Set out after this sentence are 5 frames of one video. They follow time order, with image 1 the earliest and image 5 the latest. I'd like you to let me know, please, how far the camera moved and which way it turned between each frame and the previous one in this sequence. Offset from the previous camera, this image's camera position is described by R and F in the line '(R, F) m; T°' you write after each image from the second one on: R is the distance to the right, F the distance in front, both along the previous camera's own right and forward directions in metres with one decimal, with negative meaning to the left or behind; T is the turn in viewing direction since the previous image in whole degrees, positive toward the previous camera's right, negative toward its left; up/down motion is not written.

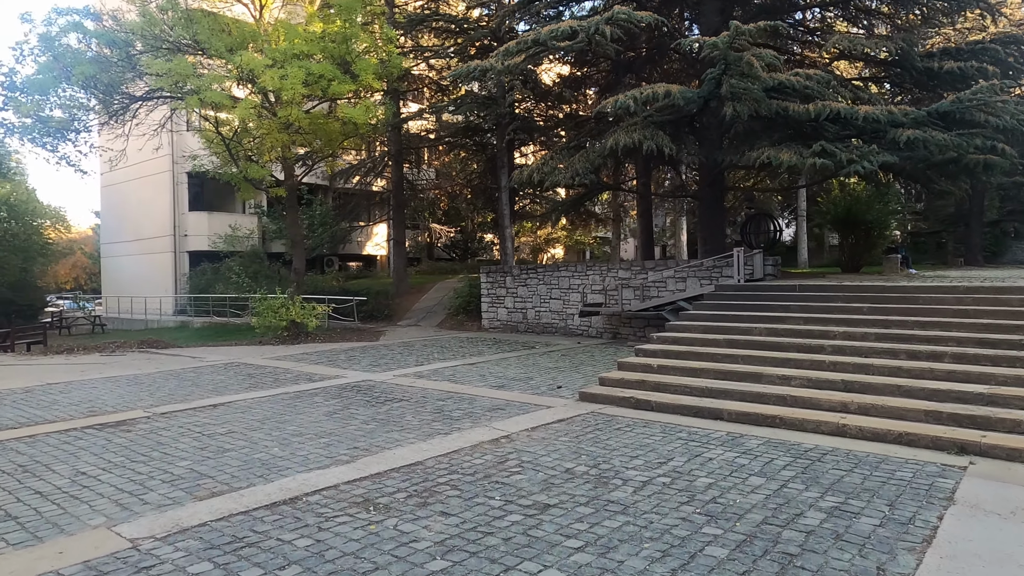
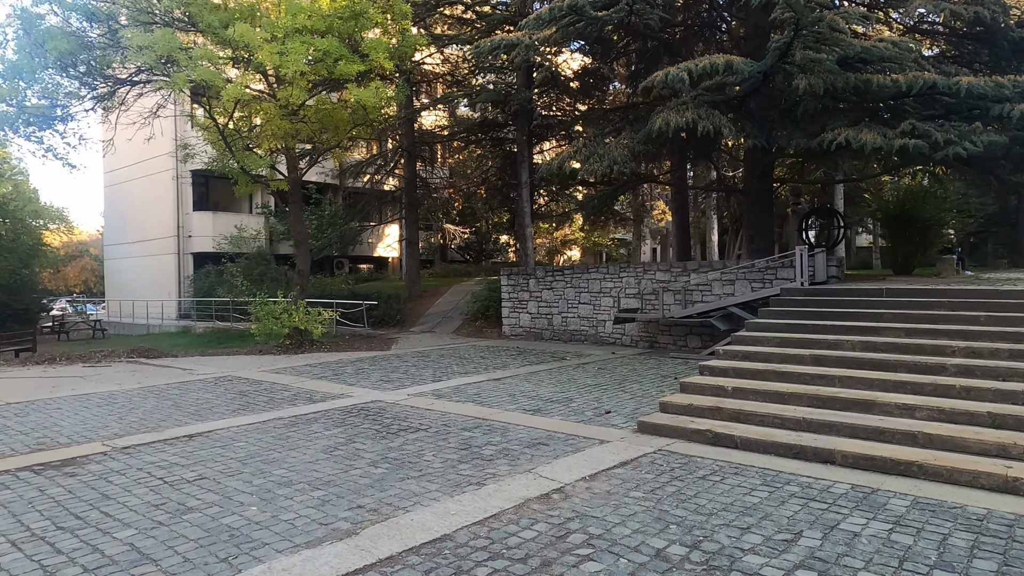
(-0.3, +1.6) m; -1°
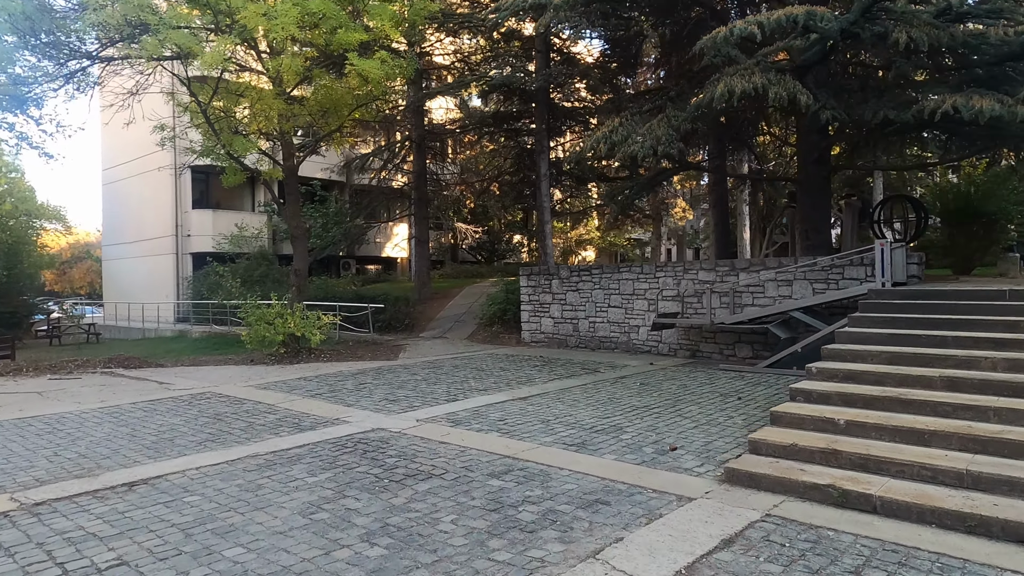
(-0.3, +1.7) m; -1°
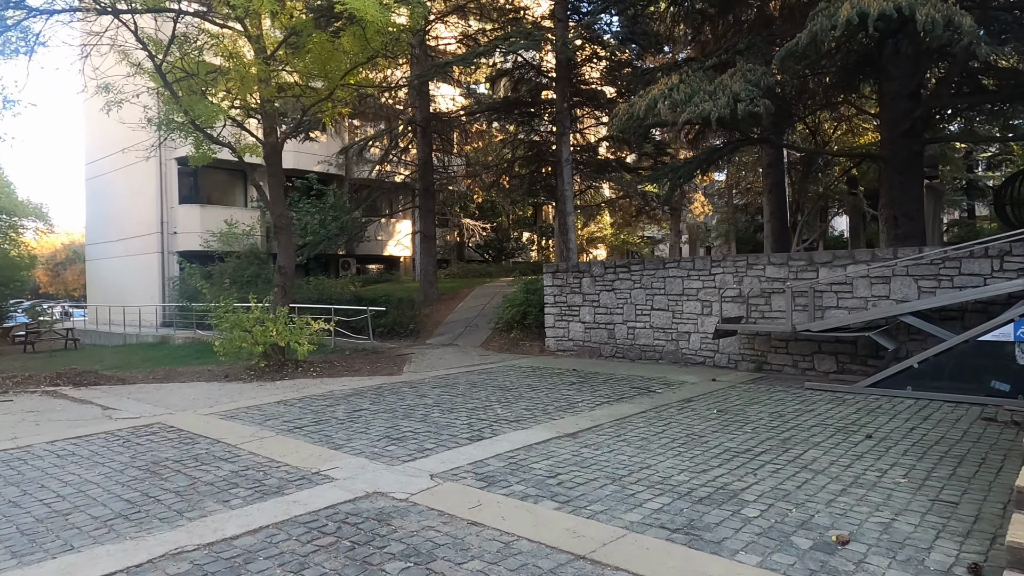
(-0.4, +2.3) m; 0°
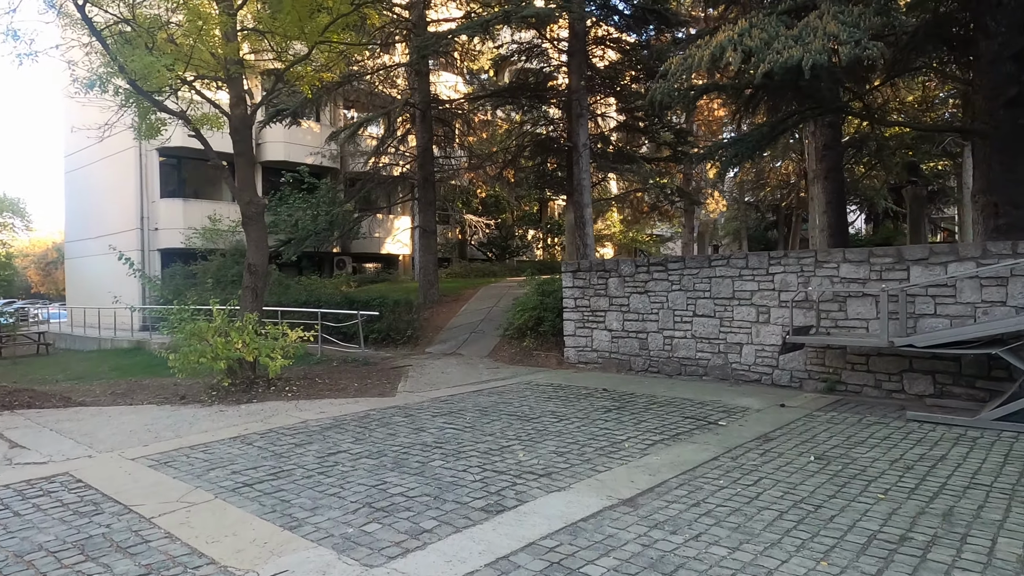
(-0.2, +2.0) m; 0°
